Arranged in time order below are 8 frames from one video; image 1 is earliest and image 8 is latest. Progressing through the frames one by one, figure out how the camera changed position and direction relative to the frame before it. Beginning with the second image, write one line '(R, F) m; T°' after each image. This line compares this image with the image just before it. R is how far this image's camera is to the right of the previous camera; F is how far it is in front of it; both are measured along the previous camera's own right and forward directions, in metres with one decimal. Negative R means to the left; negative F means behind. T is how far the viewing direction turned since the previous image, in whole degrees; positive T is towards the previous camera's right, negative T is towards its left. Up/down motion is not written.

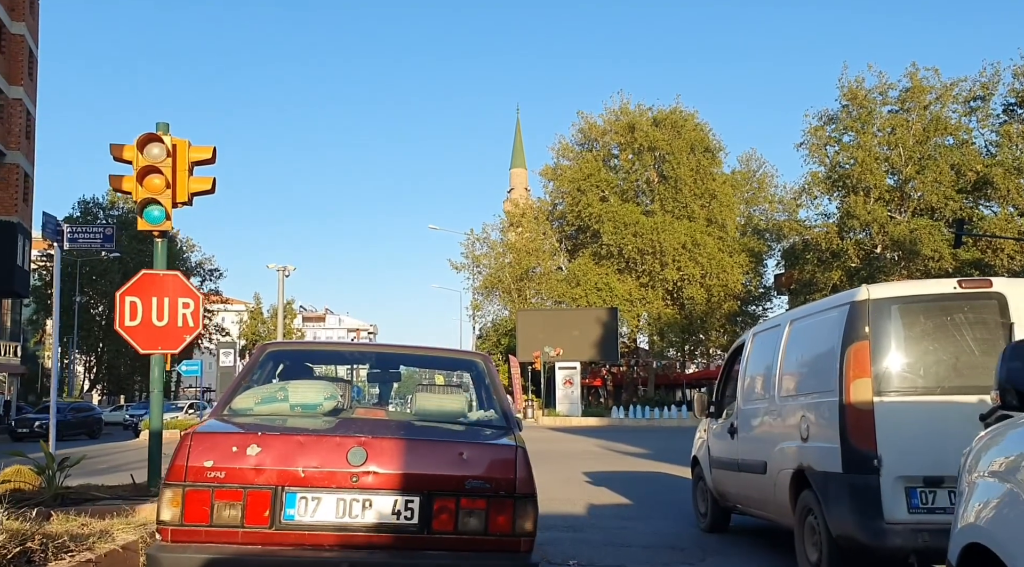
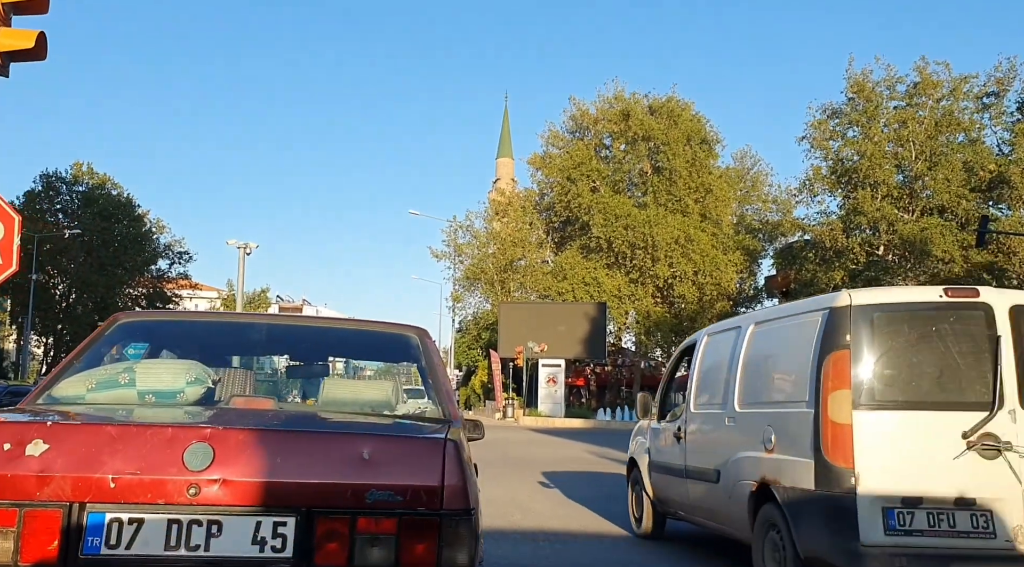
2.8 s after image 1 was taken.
(0.0, +2.5) m; +1°
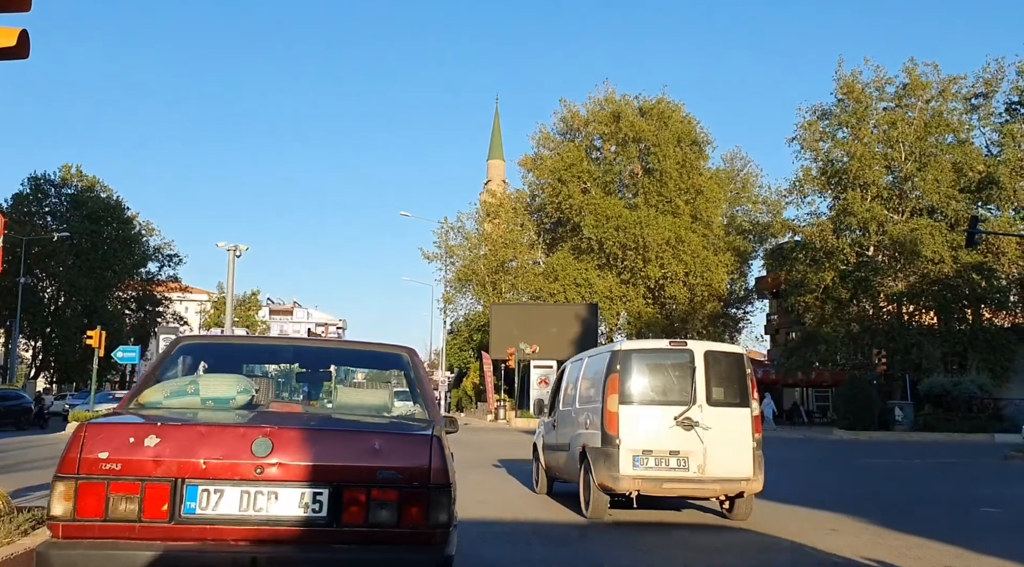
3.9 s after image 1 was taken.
(0.0, 0.0) m; +1°
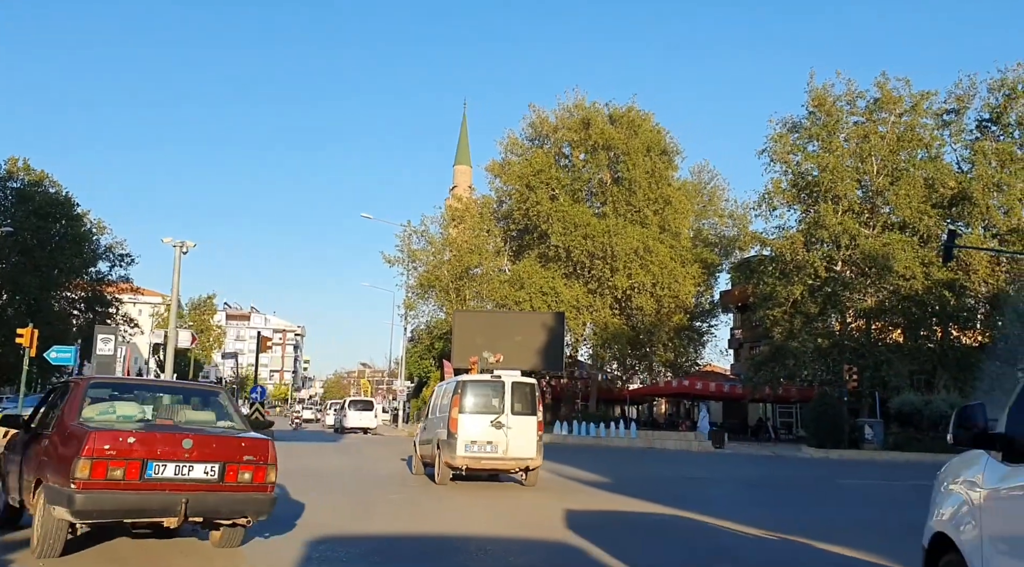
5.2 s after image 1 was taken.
(-0.1, +1.2) m; +2°
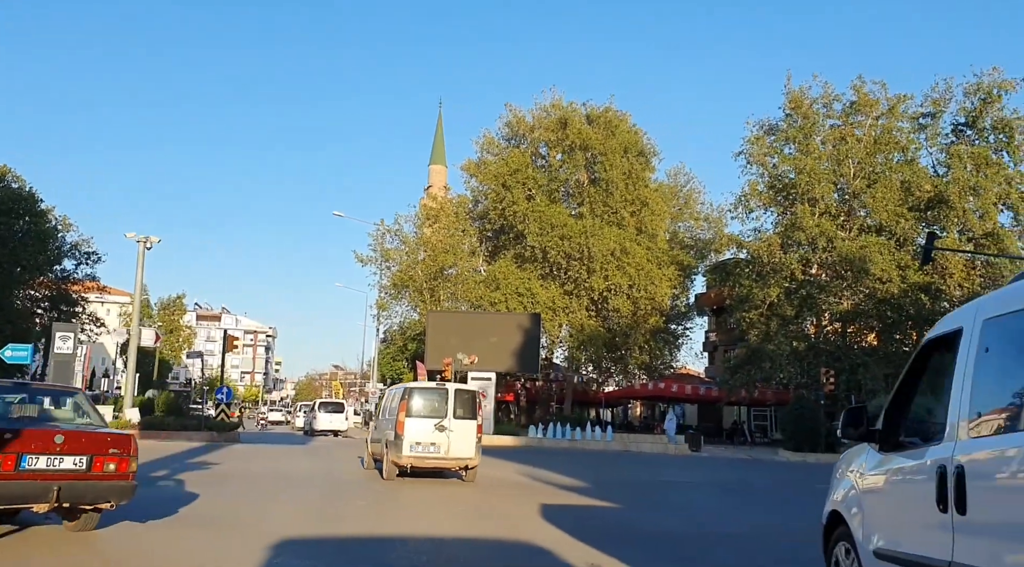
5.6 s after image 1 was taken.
(0.0, +0.5) m; +2°
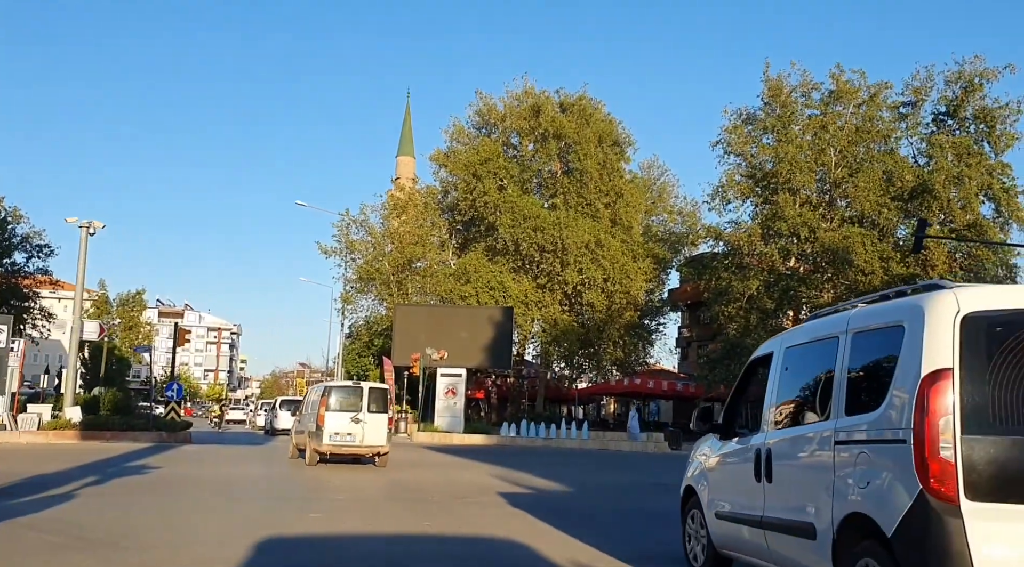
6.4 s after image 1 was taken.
(-0.1, +1.5) m; +2°
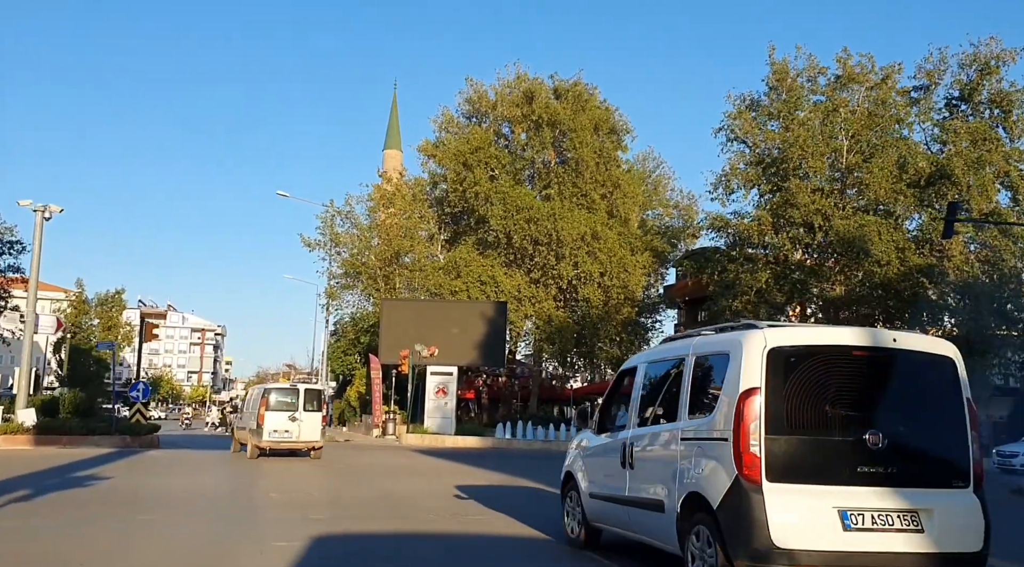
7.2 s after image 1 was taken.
(-0.2, +2.1) m; +1°
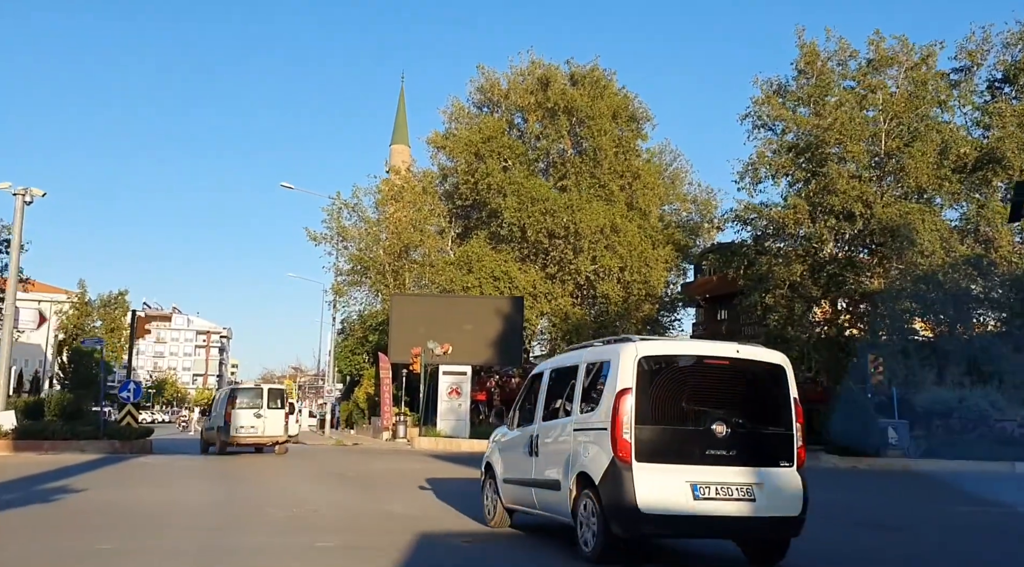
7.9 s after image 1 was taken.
(-0.4, +2.0) m; 0°
